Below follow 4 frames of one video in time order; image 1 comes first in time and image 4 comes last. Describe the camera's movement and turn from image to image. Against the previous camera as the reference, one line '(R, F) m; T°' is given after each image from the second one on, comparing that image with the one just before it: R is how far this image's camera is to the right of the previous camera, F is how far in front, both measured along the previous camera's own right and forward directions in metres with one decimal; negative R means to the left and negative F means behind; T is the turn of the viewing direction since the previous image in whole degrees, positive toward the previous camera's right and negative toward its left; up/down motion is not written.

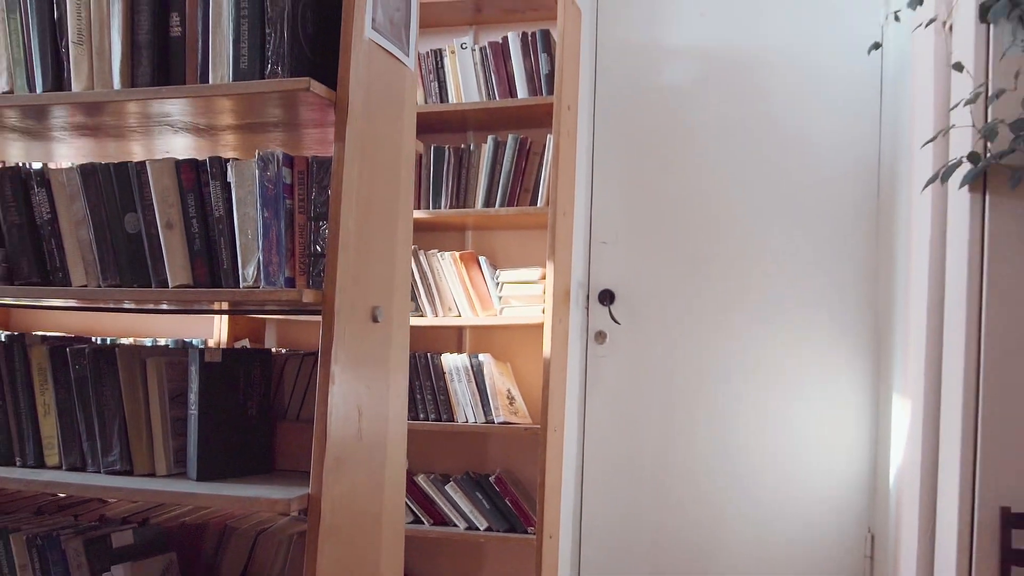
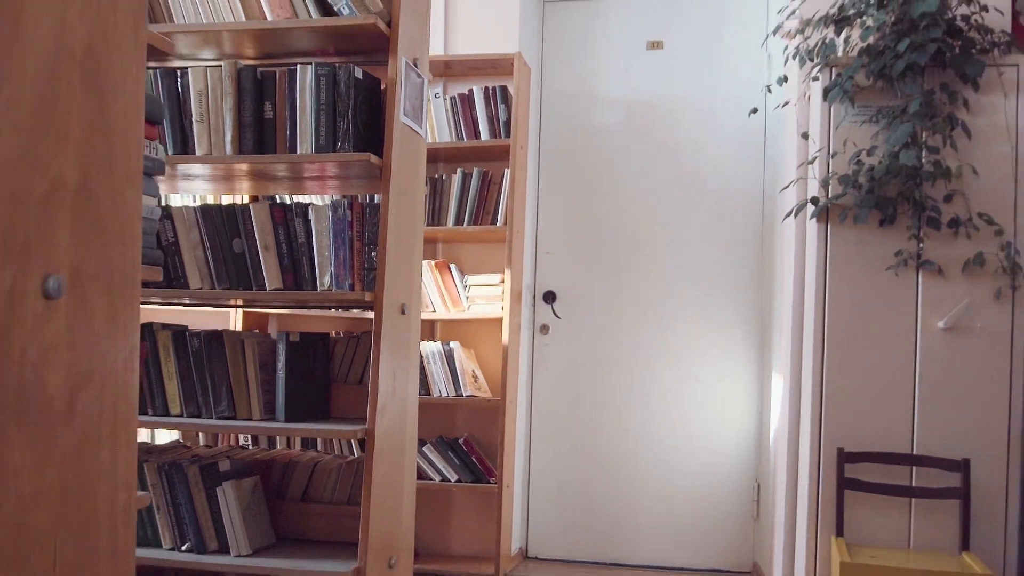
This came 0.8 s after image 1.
(-0.1, -0.7) m; +4°
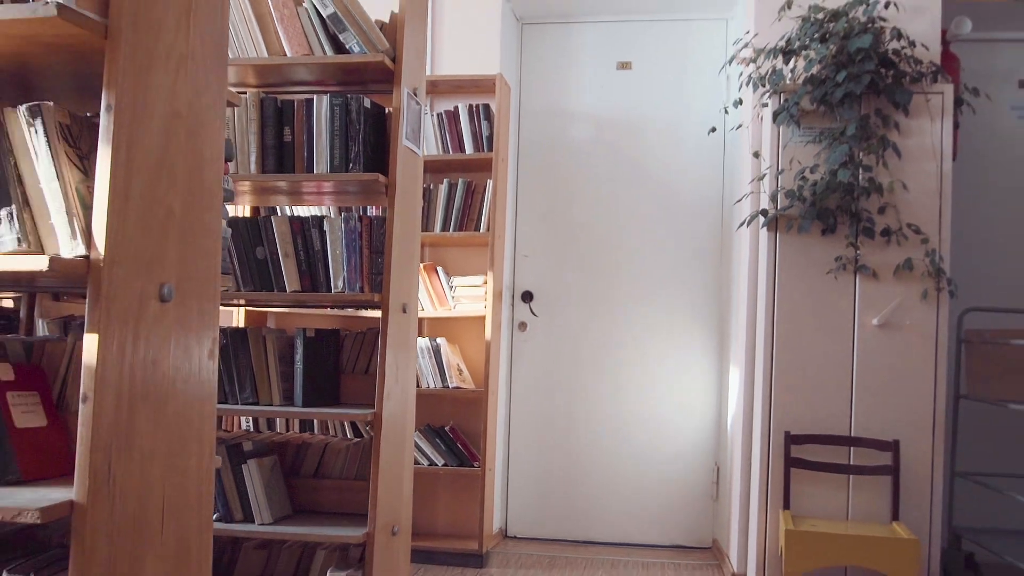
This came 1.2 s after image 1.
(0.0, -0.3) m; +2°
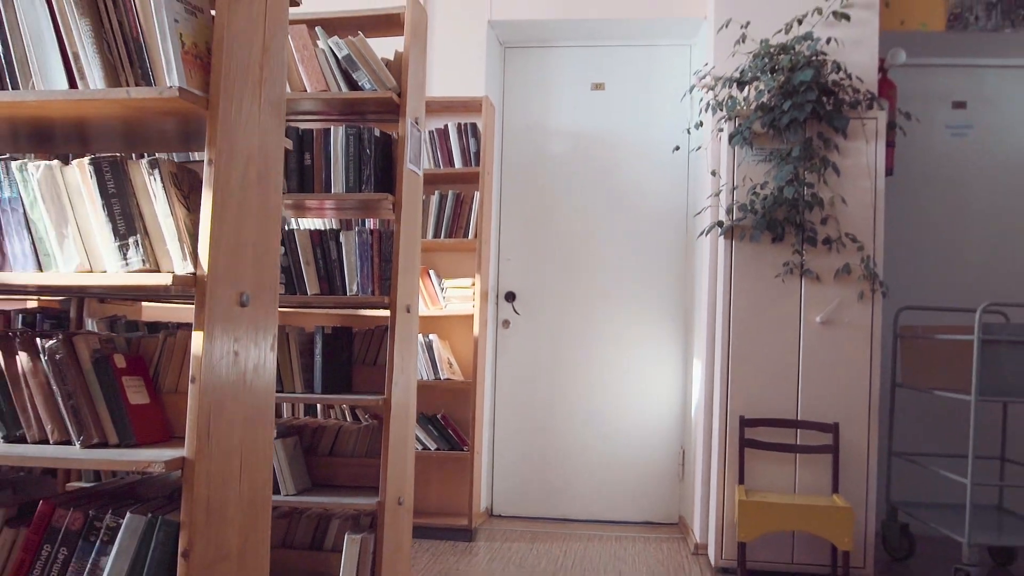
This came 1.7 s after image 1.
(0.0, -0.4) m; +1°
